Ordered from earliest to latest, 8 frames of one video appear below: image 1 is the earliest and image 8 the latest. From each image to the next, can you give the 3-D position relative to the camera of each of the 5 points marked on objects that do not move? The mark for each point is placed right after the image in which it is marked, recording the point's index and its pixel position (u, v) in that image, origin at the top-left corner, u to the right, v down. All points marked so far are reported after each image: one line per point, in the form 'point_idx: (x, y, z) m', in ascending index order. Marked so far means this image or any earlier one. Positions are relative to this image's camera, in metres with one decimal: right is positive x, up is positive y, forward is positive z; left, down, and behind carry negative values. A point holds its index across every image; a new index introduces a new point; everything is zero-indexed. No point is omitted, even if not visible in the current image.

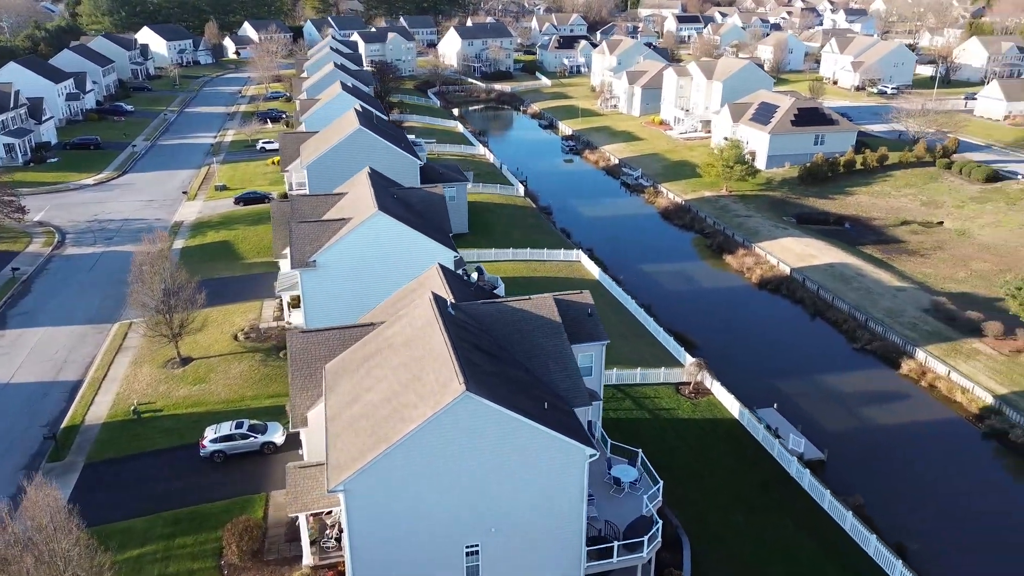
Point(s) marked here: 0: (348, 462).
0: (-3.3, -3.5, +15.0) m
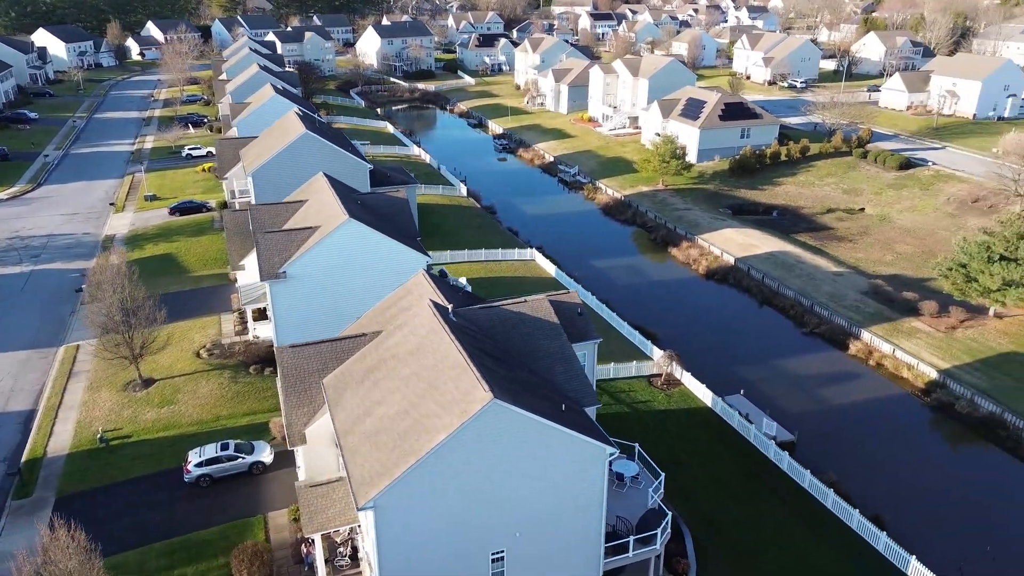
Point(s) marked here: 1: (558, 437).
0: (-2.7, -3.8, +14.7) m
1: (+1.0, -3.1, +15.4) m
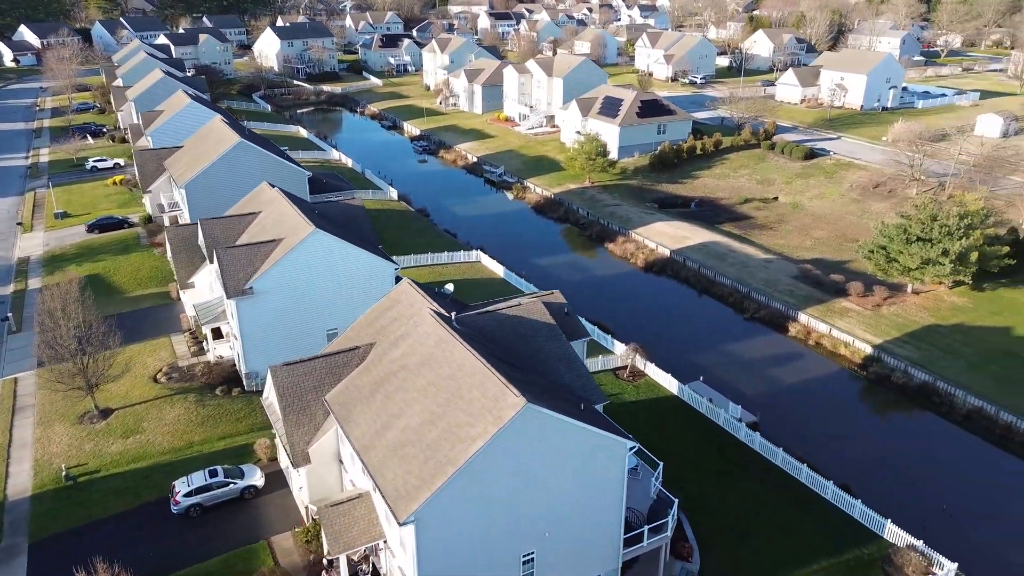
0: (-2.0, -4.0, +14.6) m
1: (+1.6, -3.2, +15.8) m
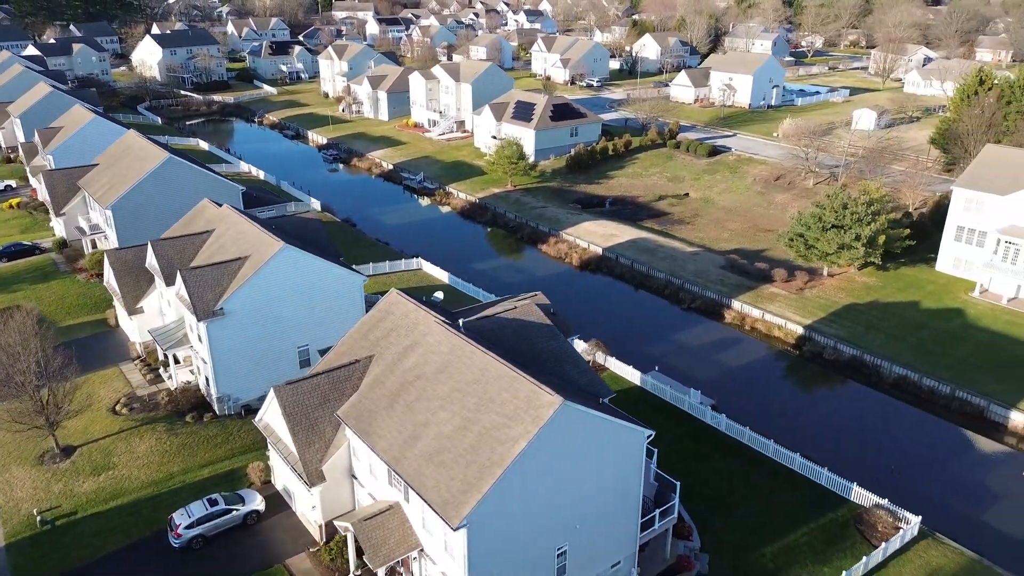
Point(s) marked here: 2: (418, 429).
0: (-1.1, -4.2, +14.8) m
1: (+2.2, -3.2, +16.6) m
2: (-2.1, -3.2, +16.6) m
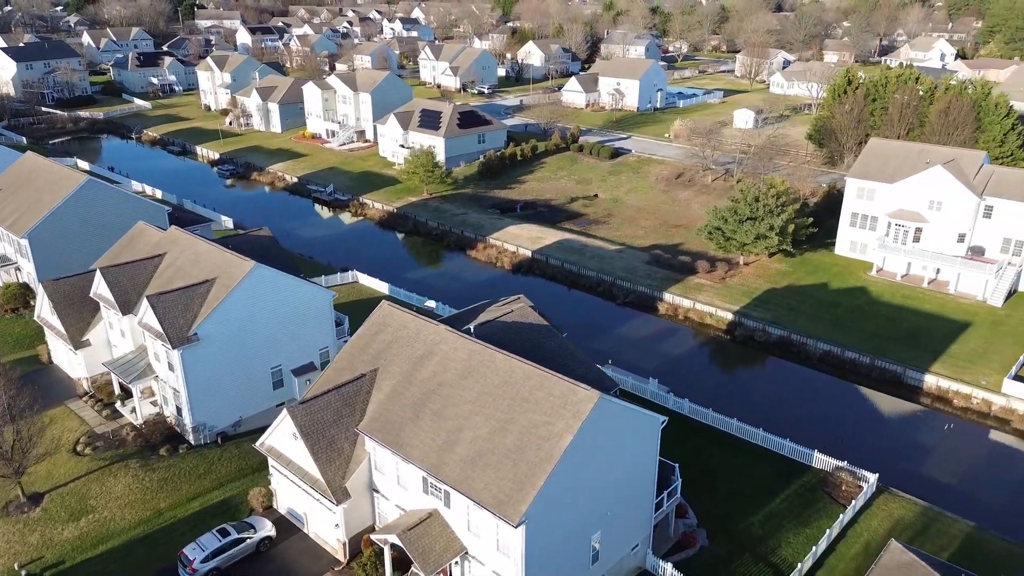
0: (0.0, -4.3, +15.3) m
1: (+2.9, -3.1, +17.6) m
2: (-1.4, -3.4, +16.9) m
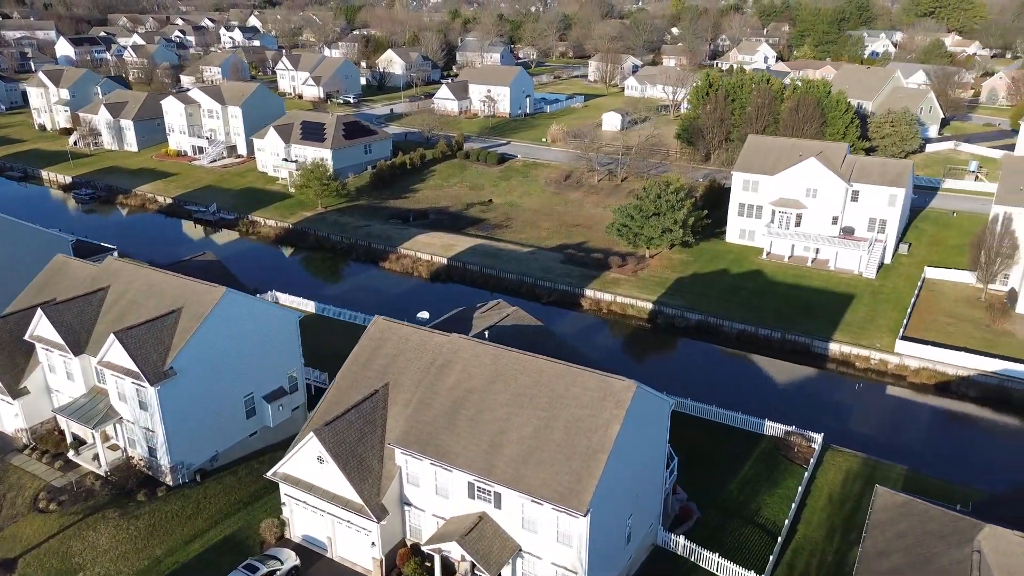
0: (+1.3, -4.3, +16.1) m
1: (+3.7, -2.9, +18.9) m
2: (-0.4, -3.5, +17.4) m
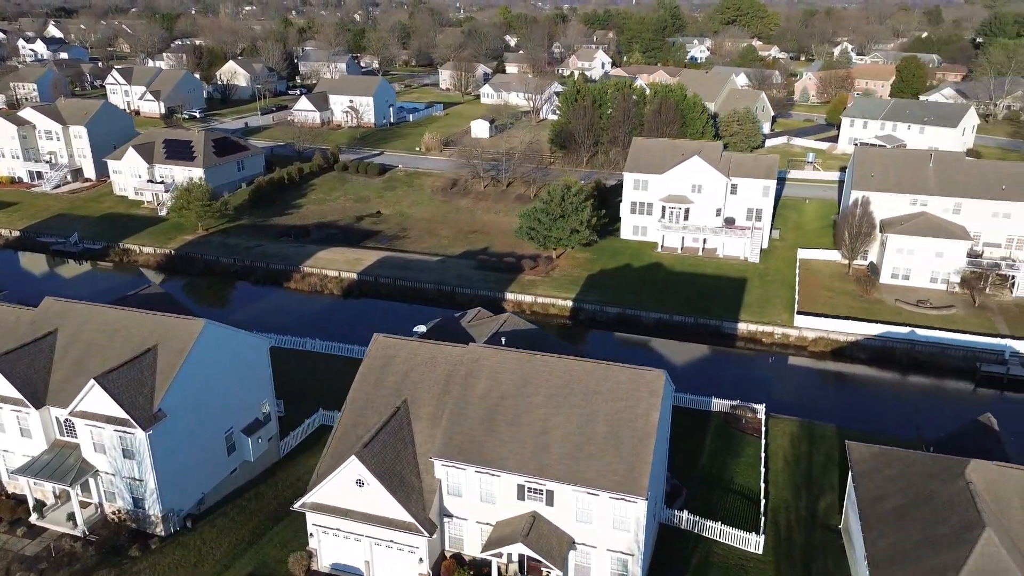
0: (+2.7, -4.3, +17.2) m
1: (+4.3, -2.8, +20.4) m
2: (+0.7, -3.7, +18.1) m
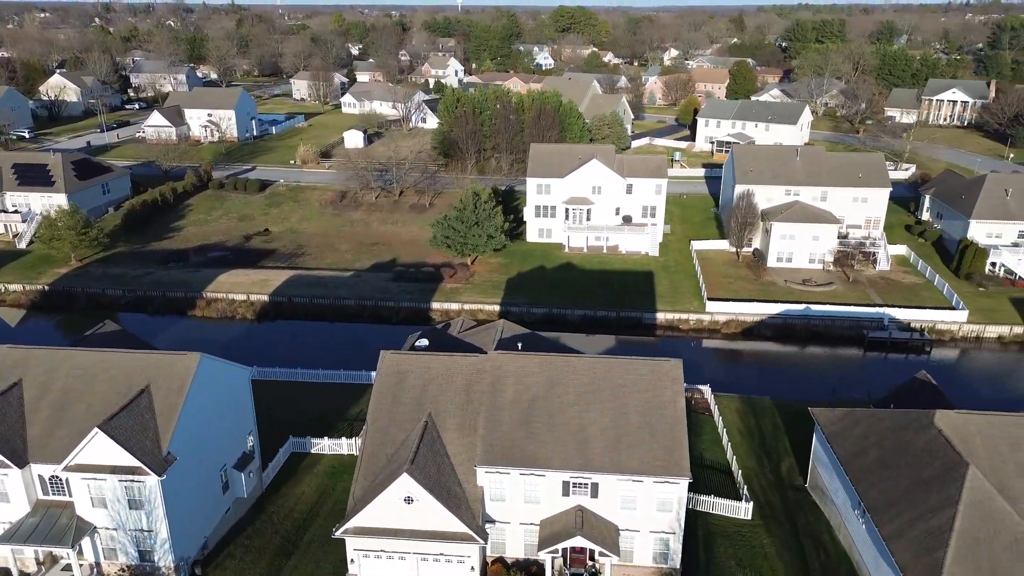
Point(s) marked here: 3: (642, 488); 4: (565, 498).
0: (+3.9, -4.2, +18.5) m
1: (+4.7, -2.6, +21.9) m
2: (+1.8, -3.8, +18.9) m
3: (+3.3, -5.0, +18.6) m
4: (+1.3, -5.4, +19.0) m
